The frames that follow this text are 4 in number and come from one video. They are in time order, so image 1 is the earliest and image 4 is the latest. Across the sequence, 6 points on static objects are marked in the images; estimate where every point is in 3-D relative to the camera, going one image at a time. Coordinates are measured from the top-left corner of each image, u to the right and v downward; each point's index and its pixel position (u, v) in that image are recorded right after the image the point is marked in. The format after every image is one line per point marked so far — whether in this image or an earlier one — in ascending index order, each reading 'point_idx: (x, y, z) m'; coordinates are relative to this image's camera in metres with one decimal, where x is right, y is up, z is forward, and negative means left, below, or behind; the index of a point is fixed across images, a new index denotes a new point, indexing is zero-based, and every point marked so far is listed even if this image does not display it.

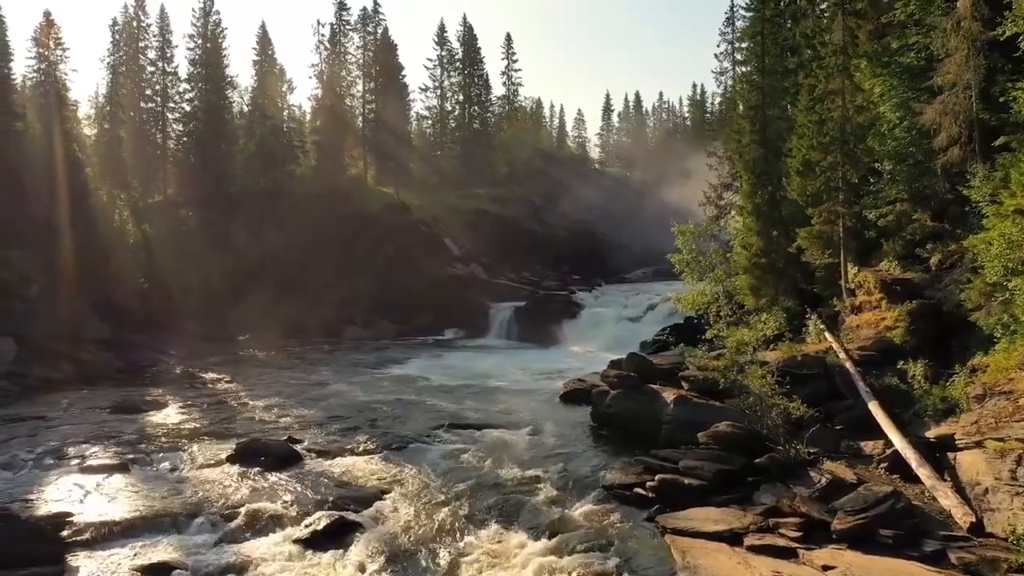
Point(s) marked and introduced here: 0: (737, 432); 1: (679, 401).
0: (+5.6, -3.6, +17.2) m
1: (+4.8, -3.2, +19.4) m
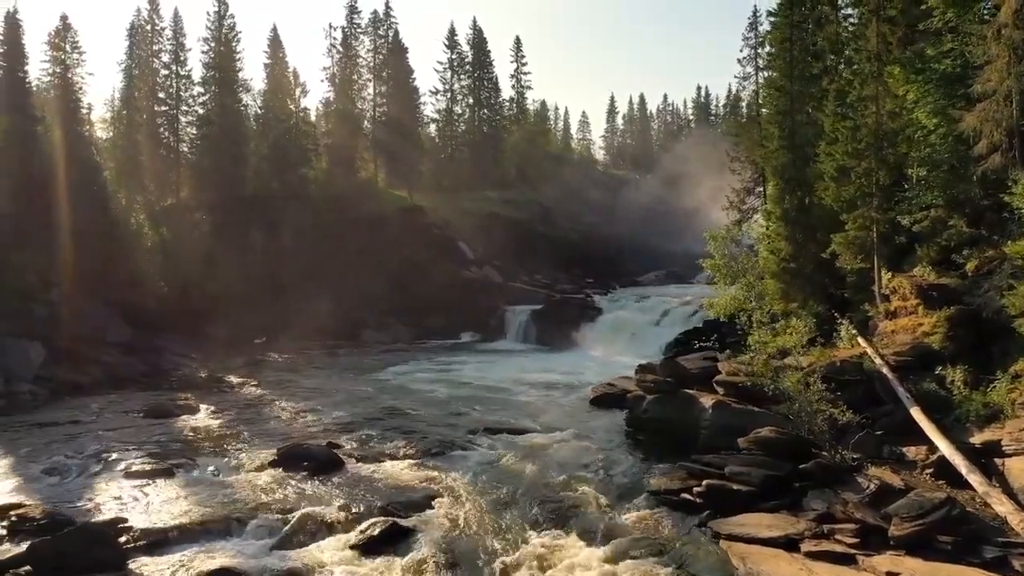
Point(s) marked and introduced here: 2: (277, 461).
0: (+6.8, -3.8, +17.2) m
1: (+5.9, -3.4, +19.5) m
2: (-6.6, -4.8, +18.9) m
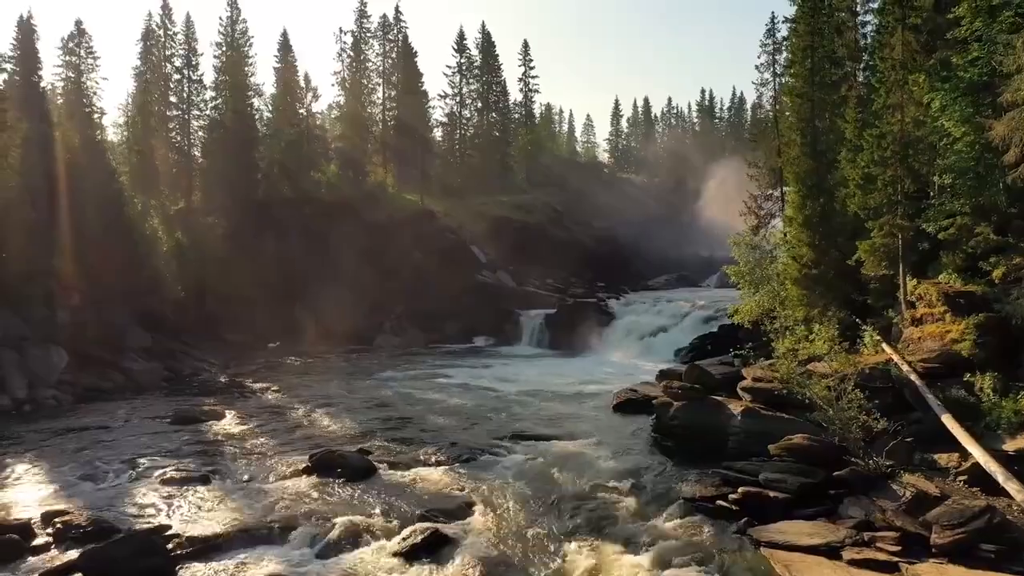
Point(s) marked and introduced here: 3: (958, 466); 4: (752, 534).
0: (+7.7, -4.0, +17.4) m
1: (+6.8, -3.6, +19.6) m
2: (-5.7, -5.1, +19.1) m
3: (+11.1, -4.4, +16.9) m
4: (+5.3, -5.4, +15.0) m
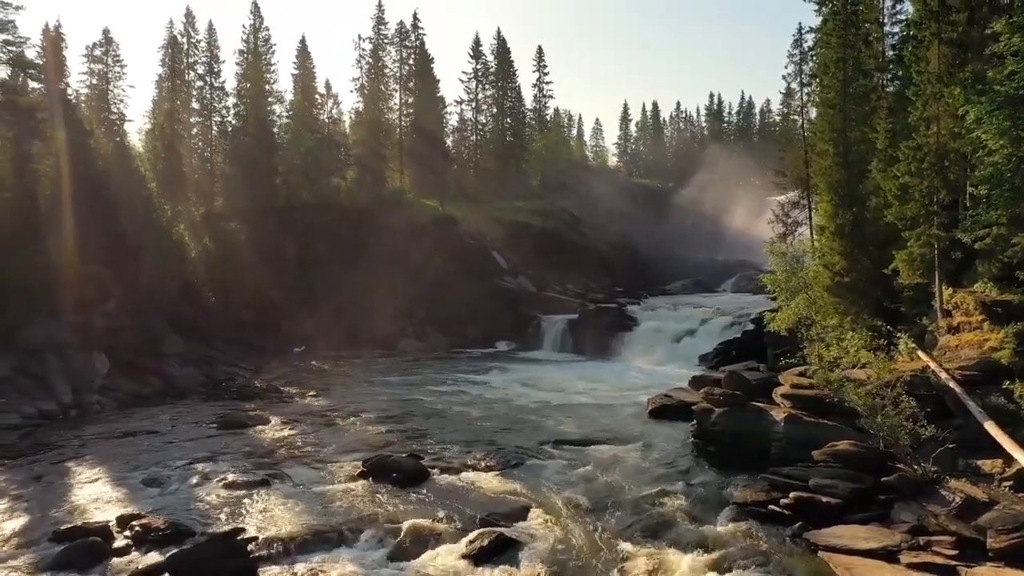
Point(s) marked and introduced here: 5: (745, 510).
0: (+9.2, -4.3, +17.8) m
1: (+8.3, -3.9, +20.1) m
2: (-4.2, -5.3, +19.6) m
3: (+12.5, -4.7, +17.3) m
4: (+6.7, -5.7, +15.5) m
5: (+6.0, -5.7, +17.3) m
